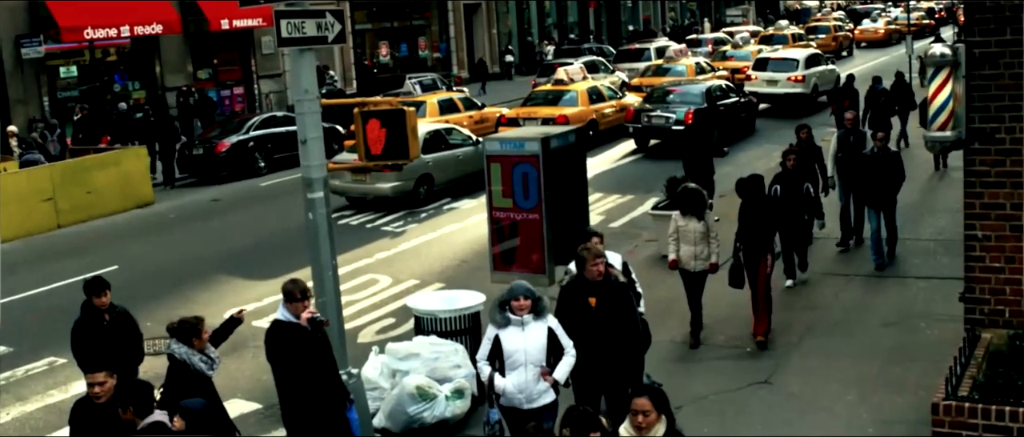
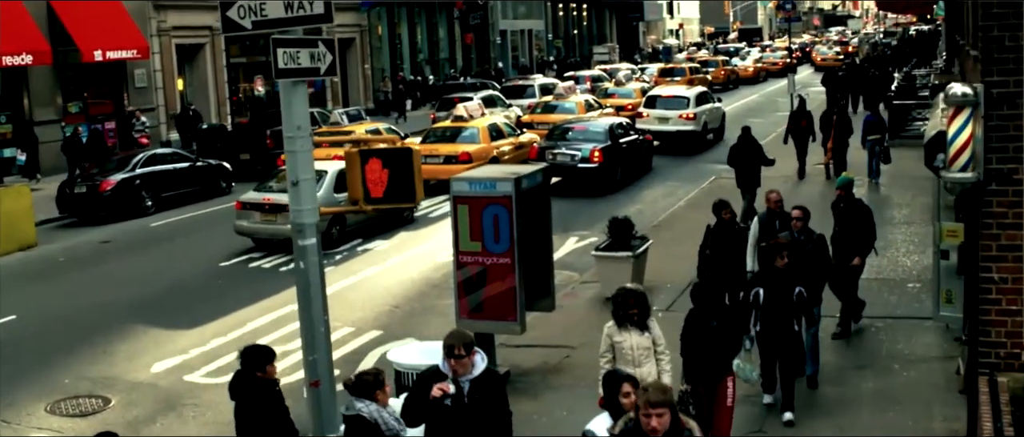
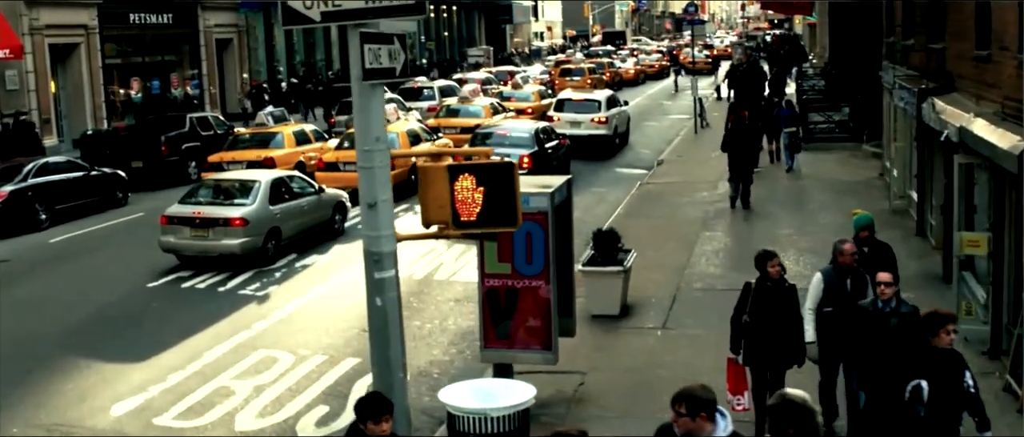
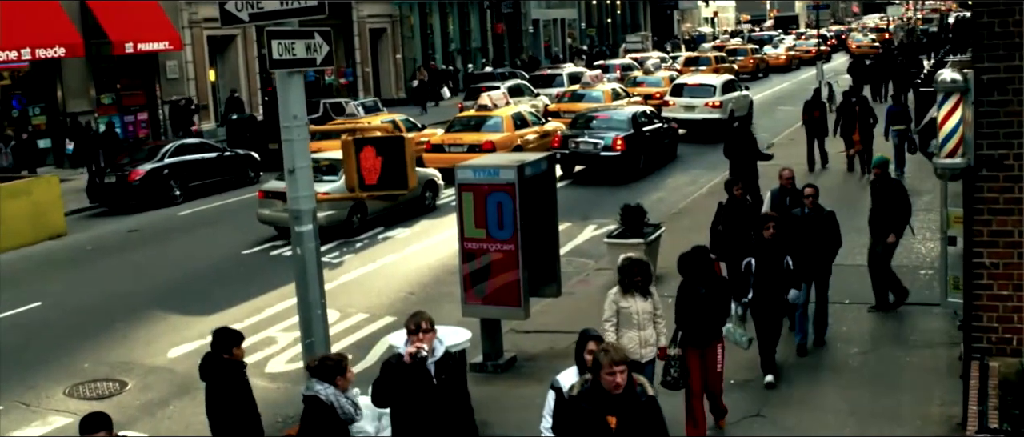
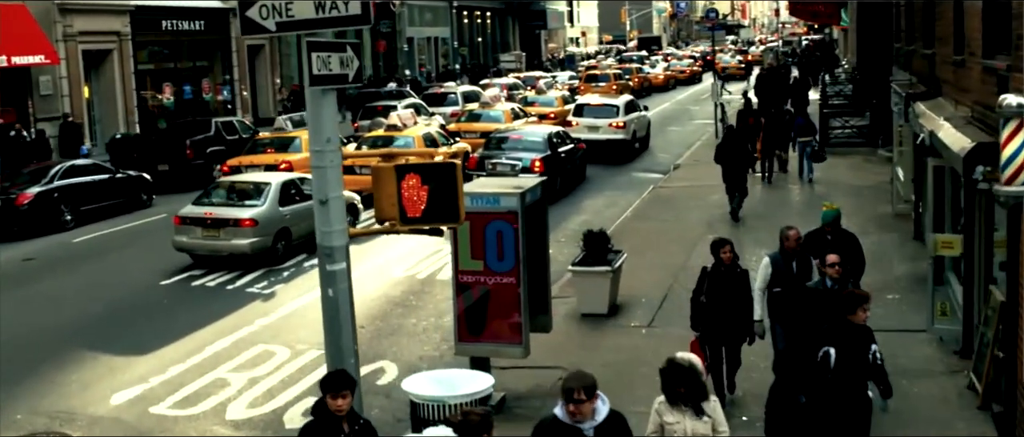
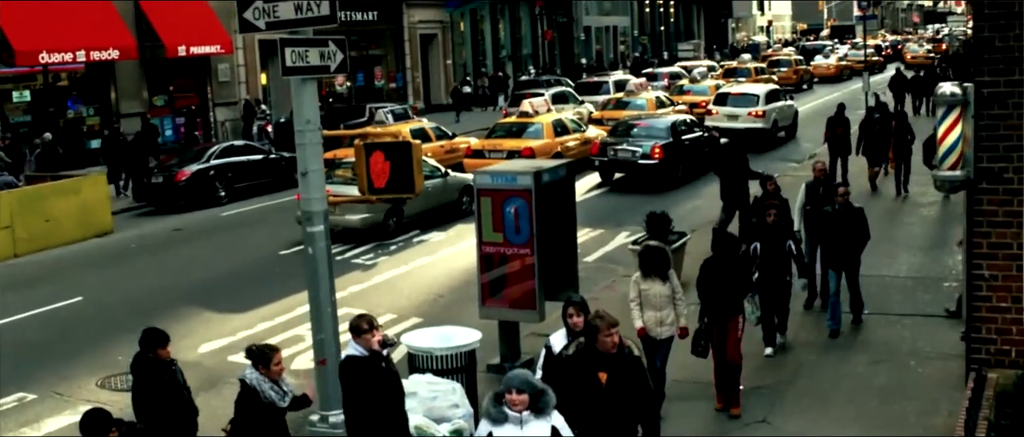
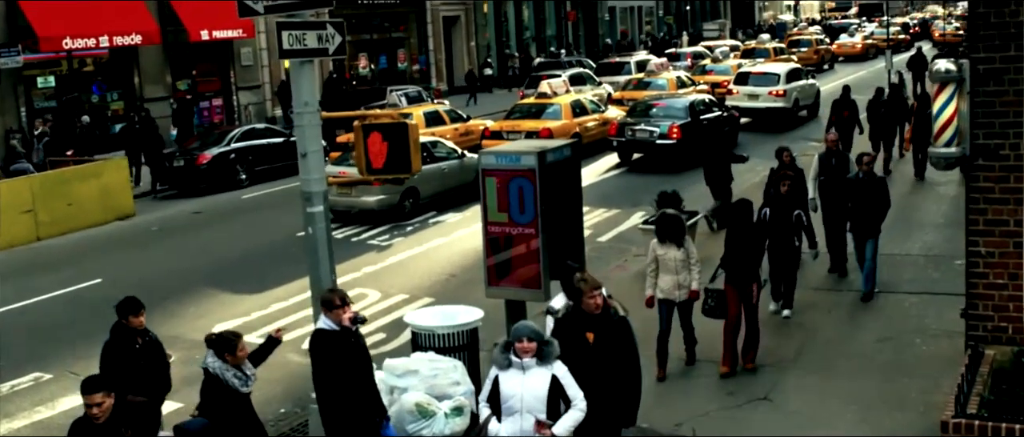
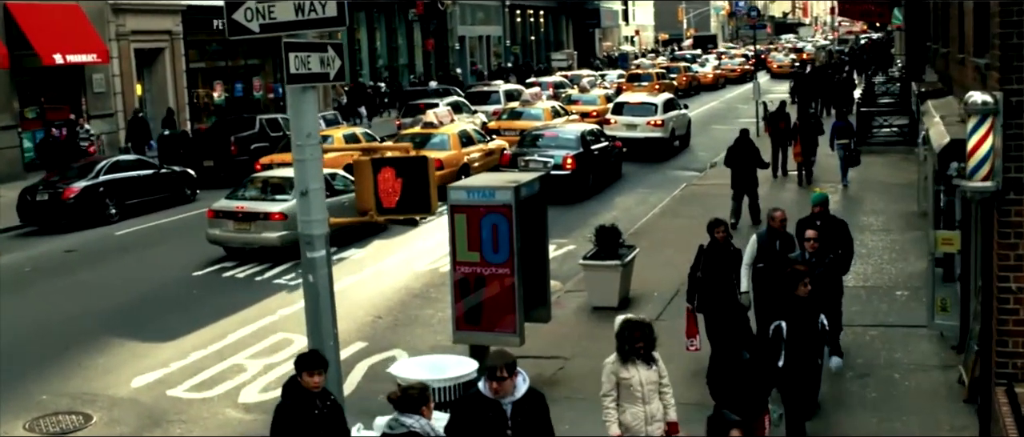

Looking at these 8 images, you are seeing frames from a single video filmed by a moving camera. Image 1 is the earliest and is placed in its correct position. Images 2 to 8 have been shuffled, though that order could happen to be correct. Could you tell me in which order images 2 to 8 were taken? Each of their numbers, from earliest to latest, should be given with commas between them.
7, 6, 4, 2, 8, 5, 3
